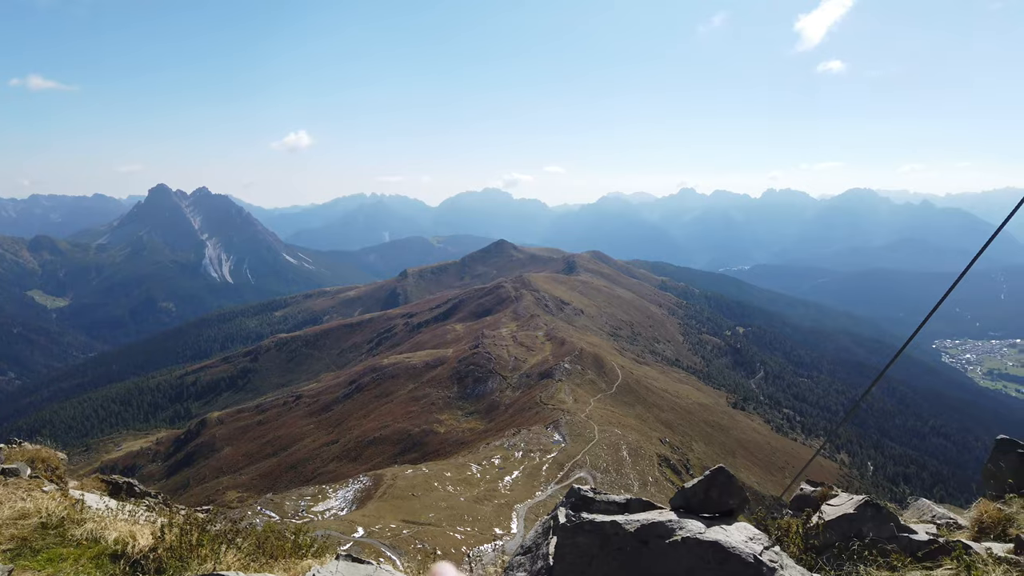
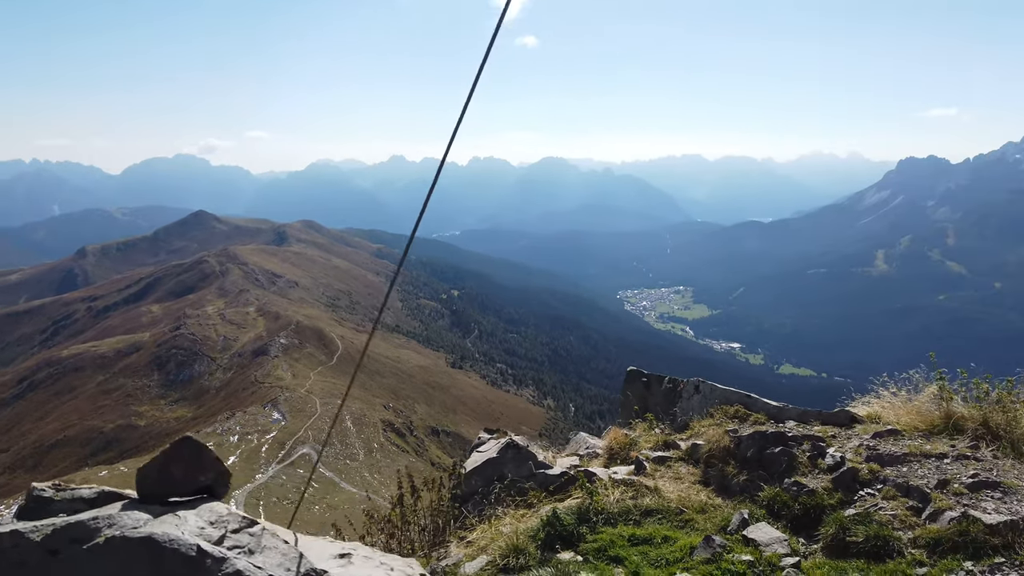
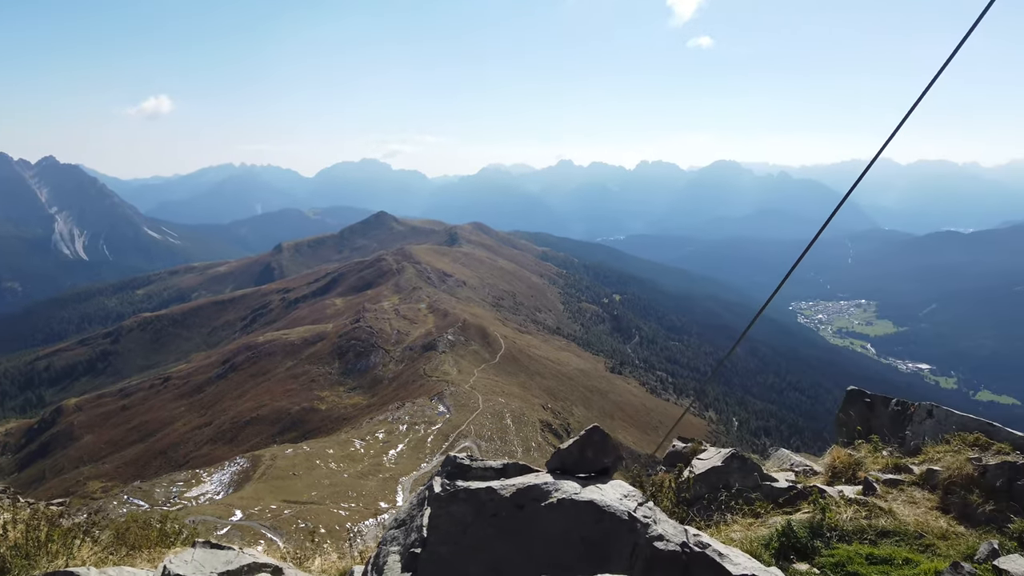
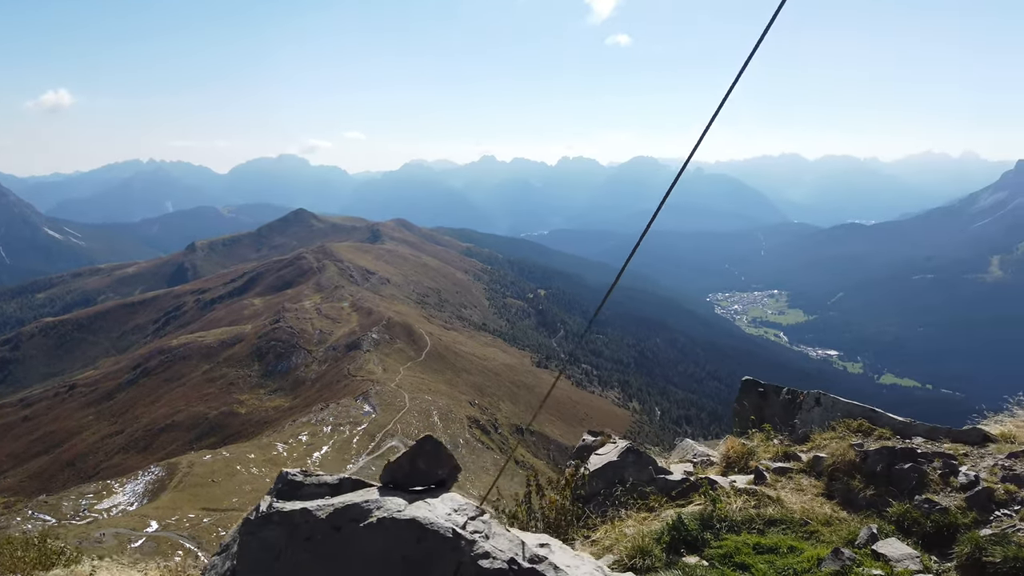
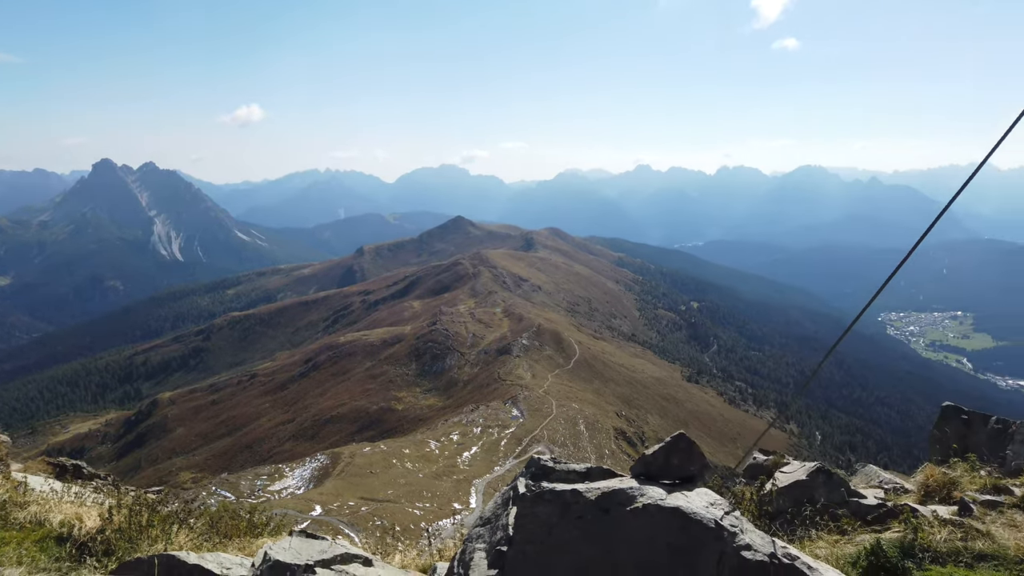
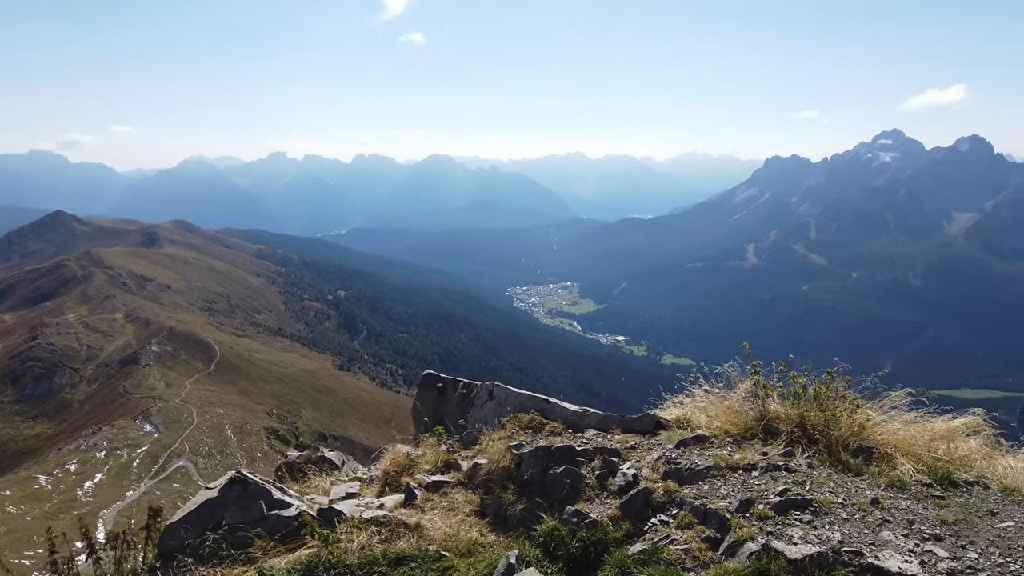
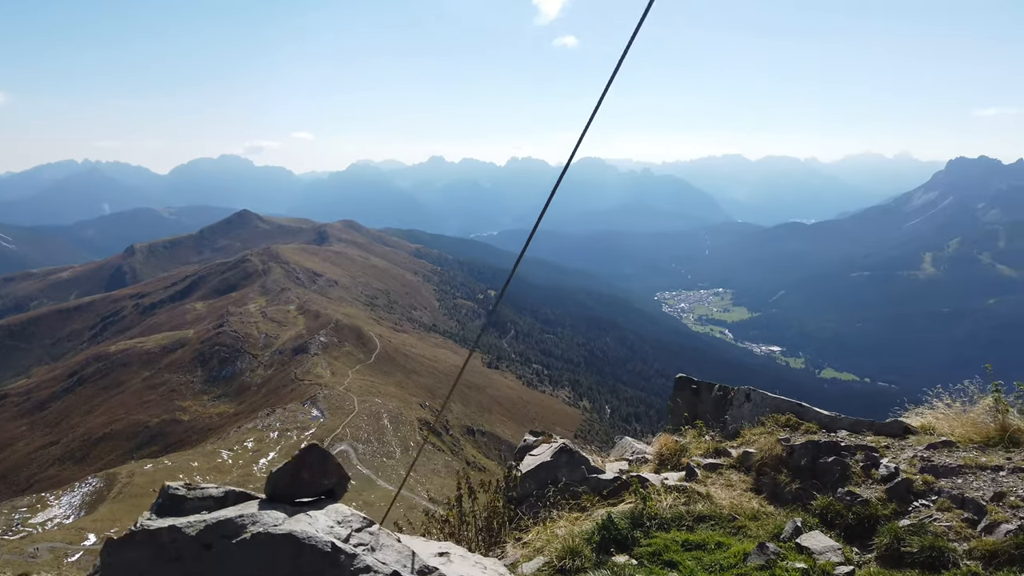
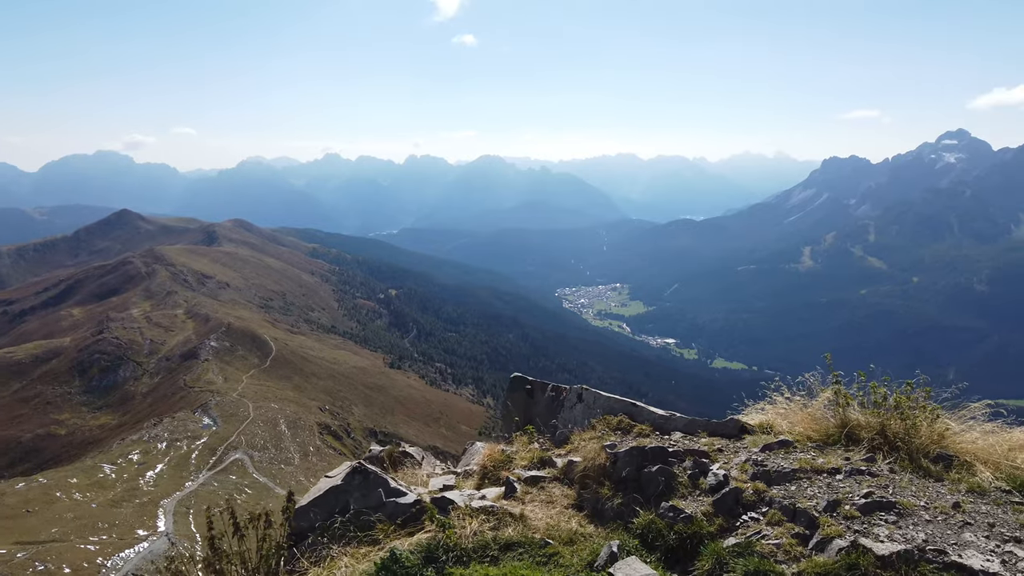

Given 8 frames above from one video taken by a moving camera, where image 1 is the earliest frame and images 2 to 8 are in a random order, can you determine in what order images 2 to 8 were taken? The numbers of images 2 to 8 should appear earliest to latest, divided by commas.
5, 3, 4, 7, 2, 8, 6
